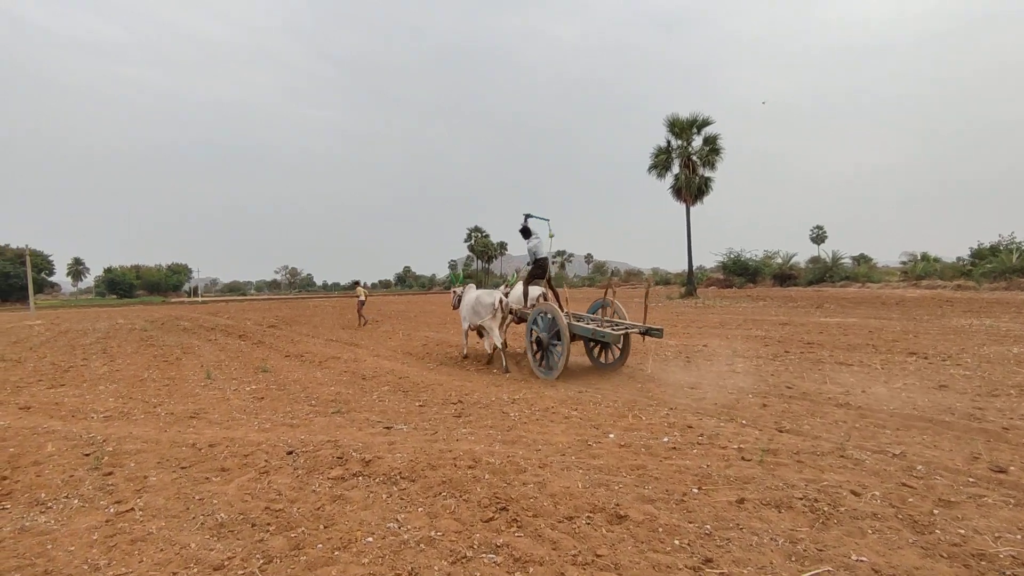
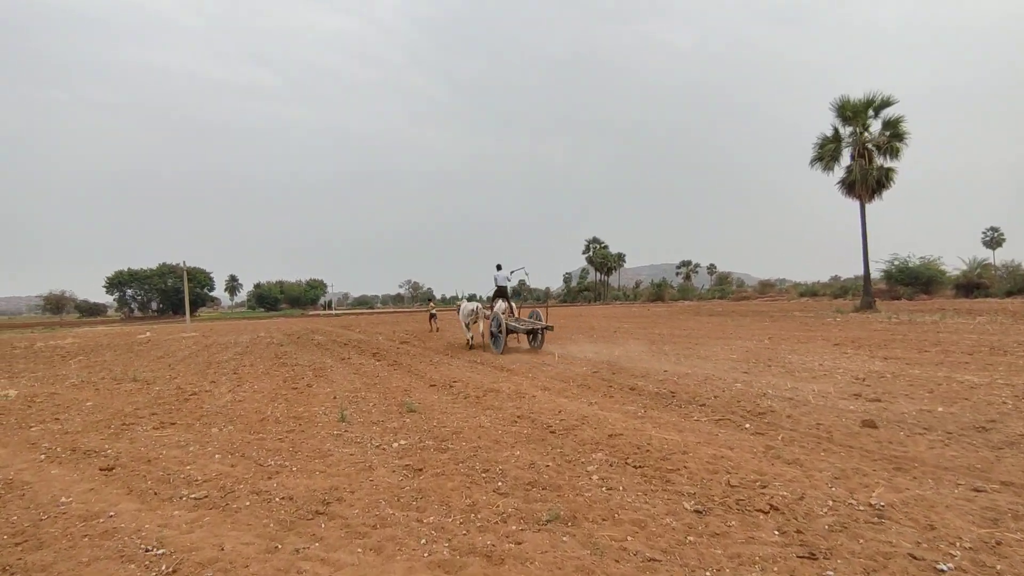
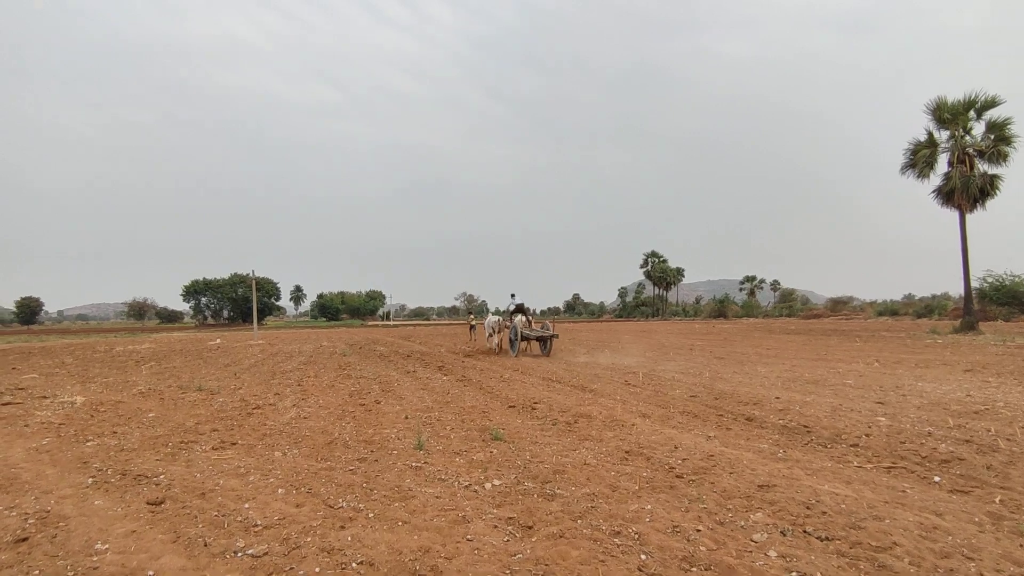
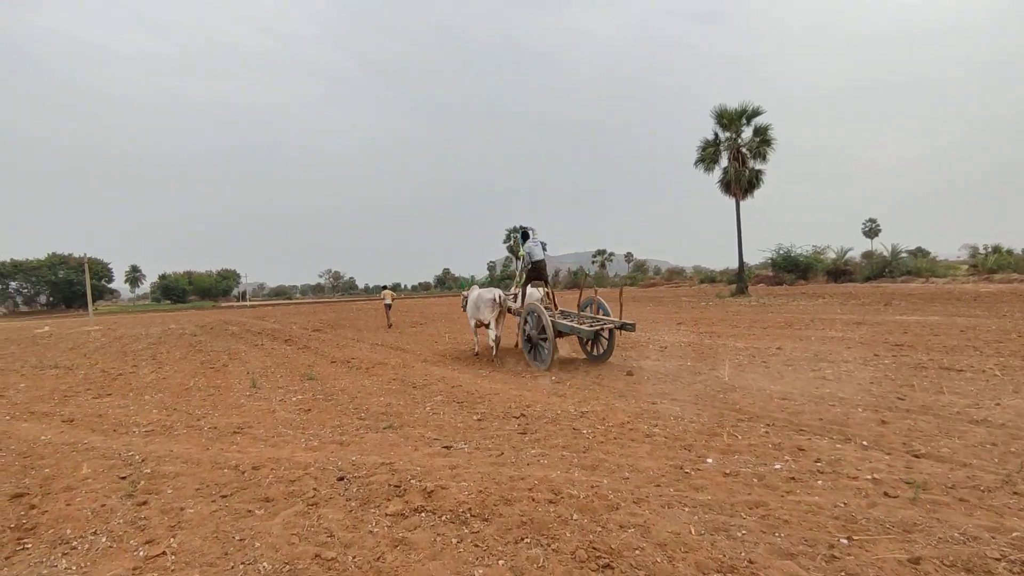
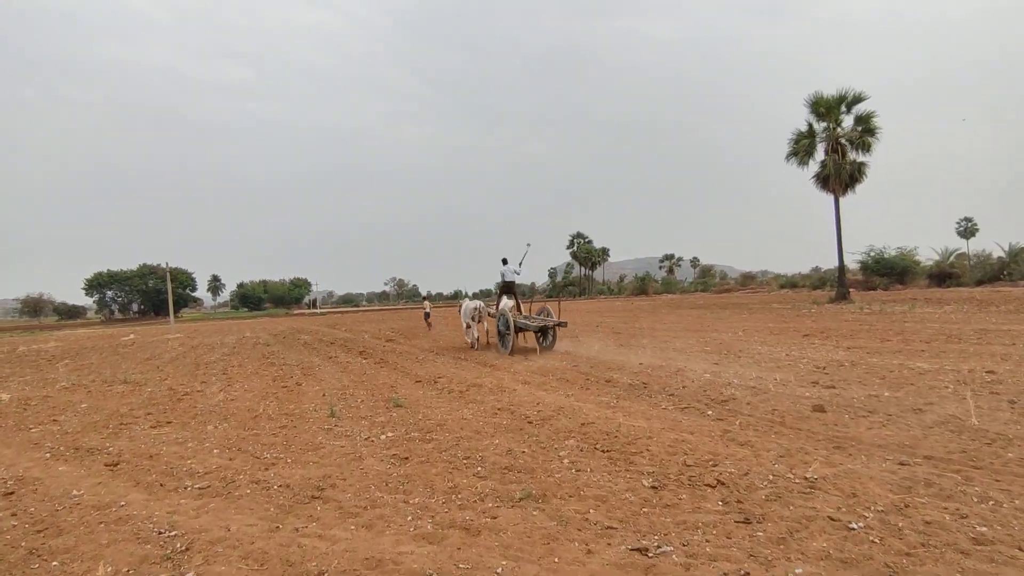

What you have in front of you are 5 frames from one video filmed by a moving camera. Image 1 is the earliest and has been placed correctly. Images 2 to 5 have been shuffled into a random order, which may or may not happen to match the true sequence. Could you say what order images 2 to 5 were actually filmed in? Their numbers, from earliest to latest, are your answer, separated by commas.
4, 5, 2, 3
